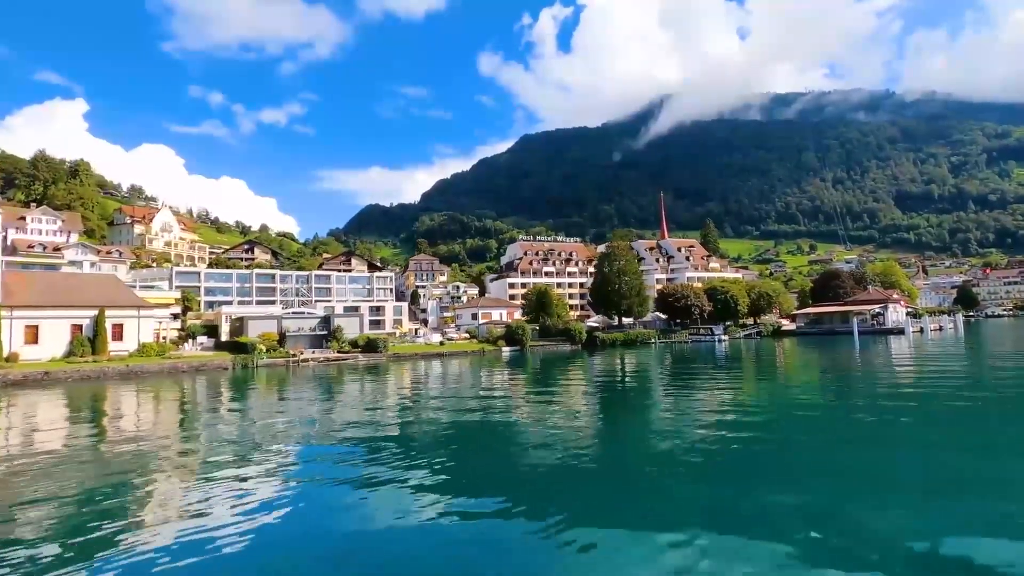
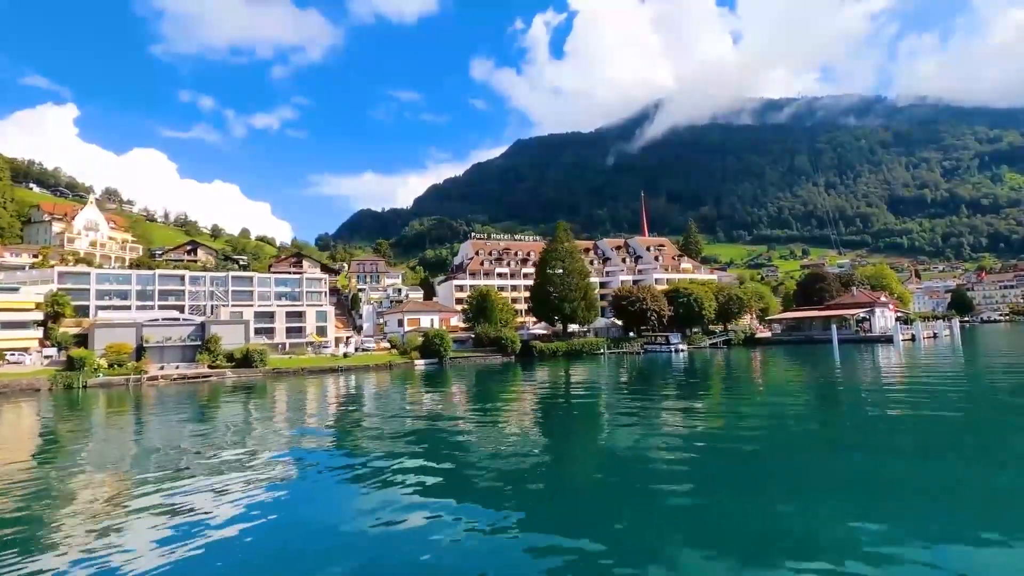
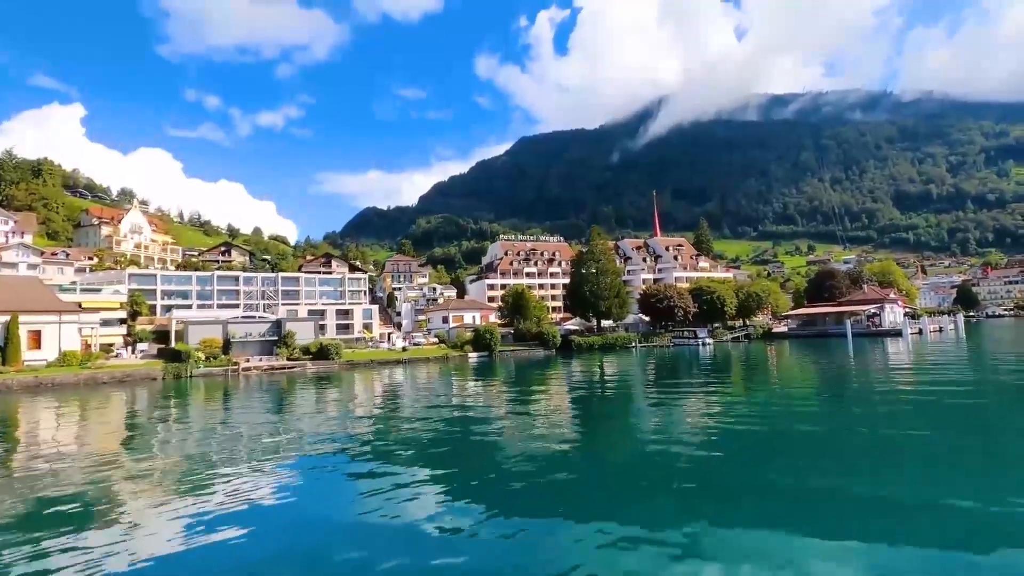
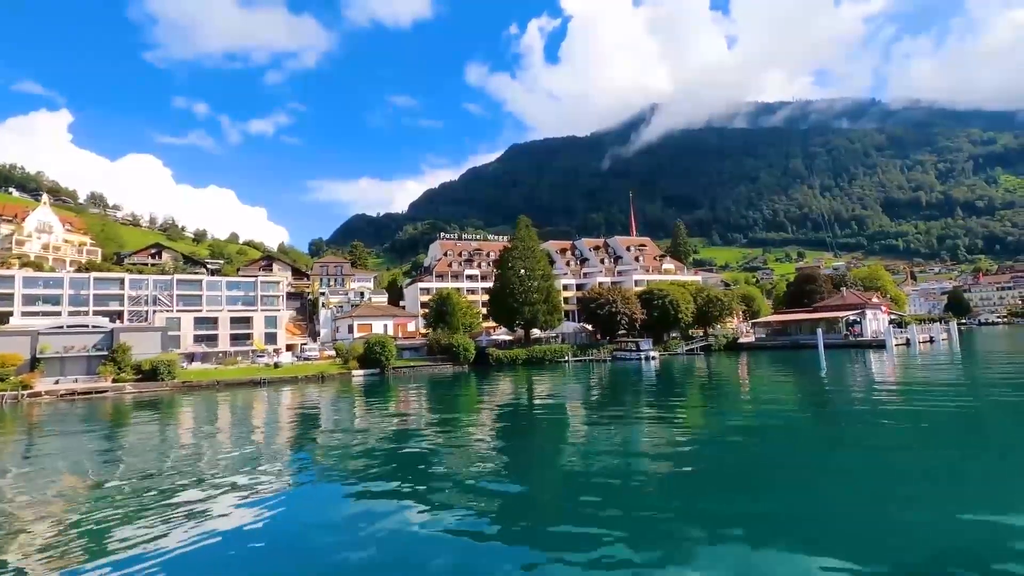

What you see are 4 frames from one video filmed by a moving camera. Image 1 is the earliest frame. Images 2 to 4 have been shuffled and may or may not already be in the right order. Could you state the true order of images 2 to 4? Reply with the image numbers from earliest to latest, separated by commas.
3, 2, 4
